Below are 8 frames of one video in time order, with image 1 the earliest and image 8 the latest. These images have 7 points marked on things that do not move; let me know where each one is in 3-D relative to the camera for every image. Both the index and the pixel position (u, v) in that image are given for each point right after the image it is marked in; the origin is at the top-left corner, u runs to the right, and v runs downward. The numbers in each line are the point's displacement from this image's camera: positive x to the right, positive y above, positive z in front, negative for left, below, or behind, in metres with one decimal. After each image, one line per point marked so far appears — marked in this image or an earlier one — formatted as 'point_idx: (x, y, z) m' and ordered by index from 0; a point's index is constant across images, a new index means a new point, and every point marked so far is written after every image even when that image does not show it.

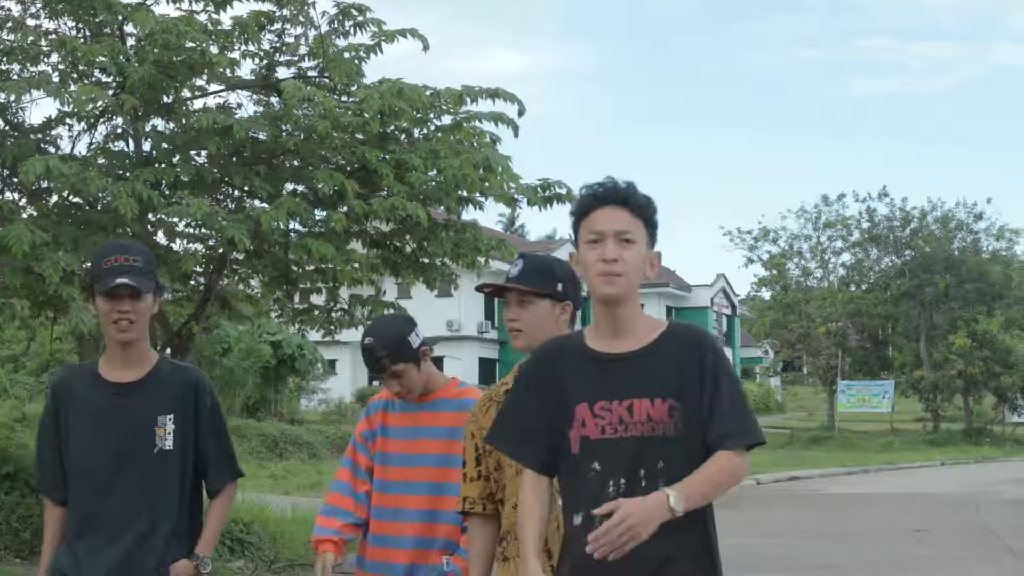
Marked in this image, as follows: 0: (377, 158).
0: (-0.9, +0.9, +7.6) m
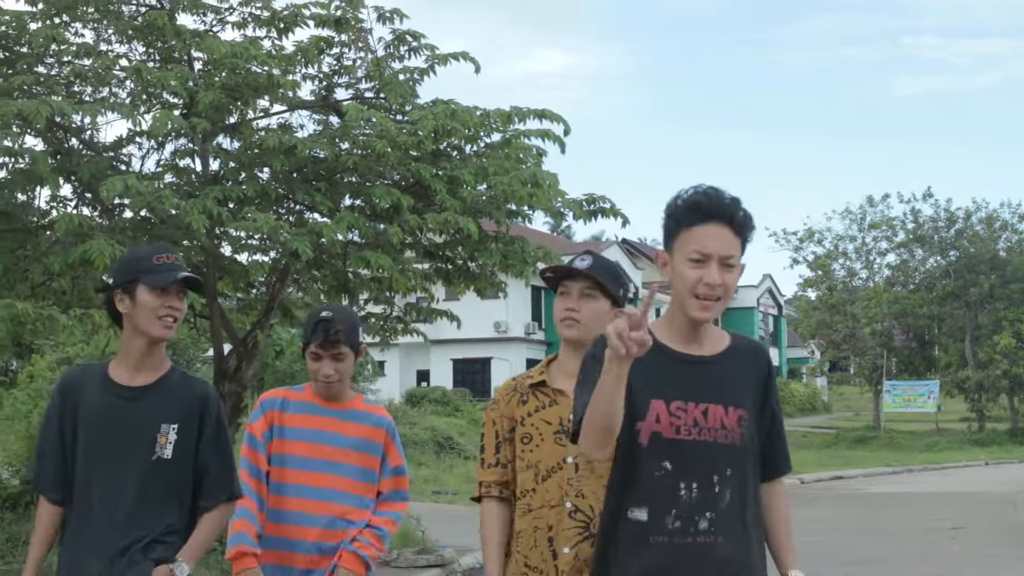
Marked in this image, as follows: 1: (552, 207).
0: (-0.6, +0.8, +8.1) m
1: (+0.3, +0.6, +8.5) m
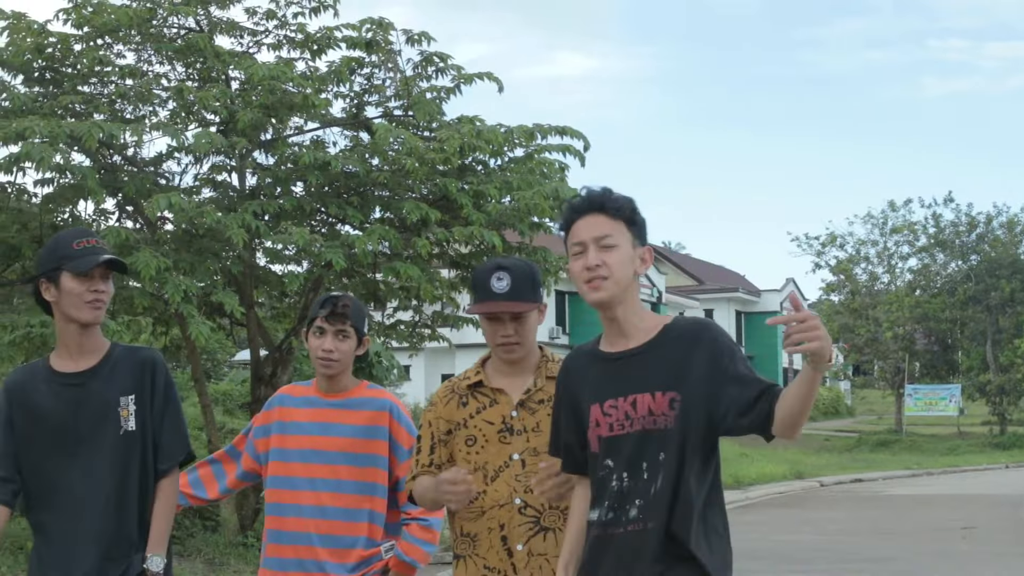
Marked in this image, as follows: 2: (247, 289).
0: (-0.4, +0.7, +8.4) m
1: (+0.5, +0.5, +8.9) m
2: (-2.1, 0.0, +8.8) m
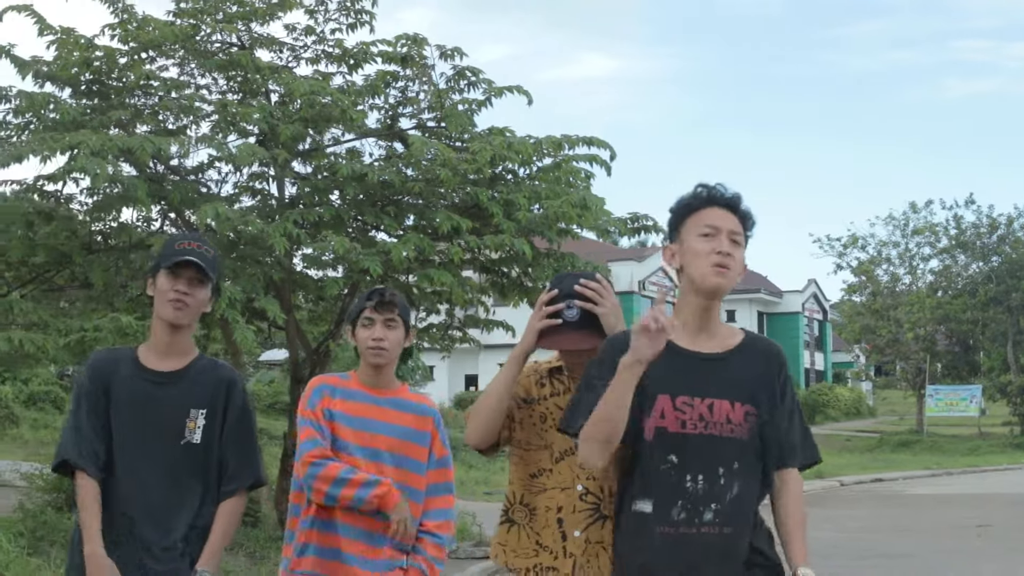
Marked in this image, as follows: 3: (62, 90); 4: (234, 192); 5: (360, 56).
0: (-0.2, +0.7, +8.8) m
1: (+0.7, +0.5, +9.2) m
2: (-1.8, 0.0, +9.2) m
3: (-3.7, +1.6, +9.3) m
4: (-2.2, +0.8, +8.9) m
5: (-1.2, +1.8, +8.7) m
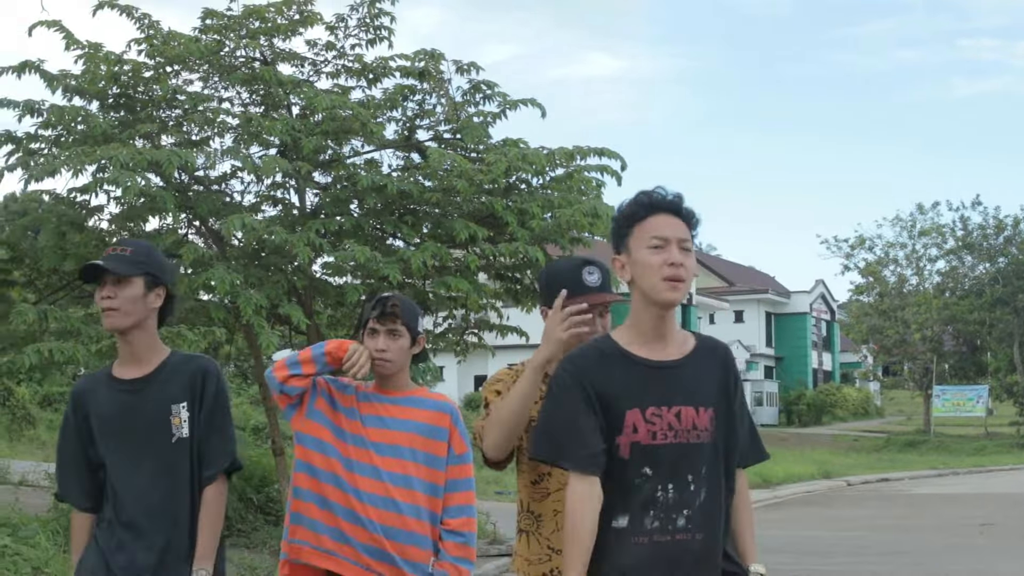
0: (-0.1, +0.7, +9.1) m
1: (+0.8, +0.5, +9.5) m
2: (-1.7, -0.1, +9.5) m
3: (-3.6, +1.6, +9.7) m
4: (-2.1, +0.7, +9.2) m
5: (-1.1, +1.7, +9.0) m
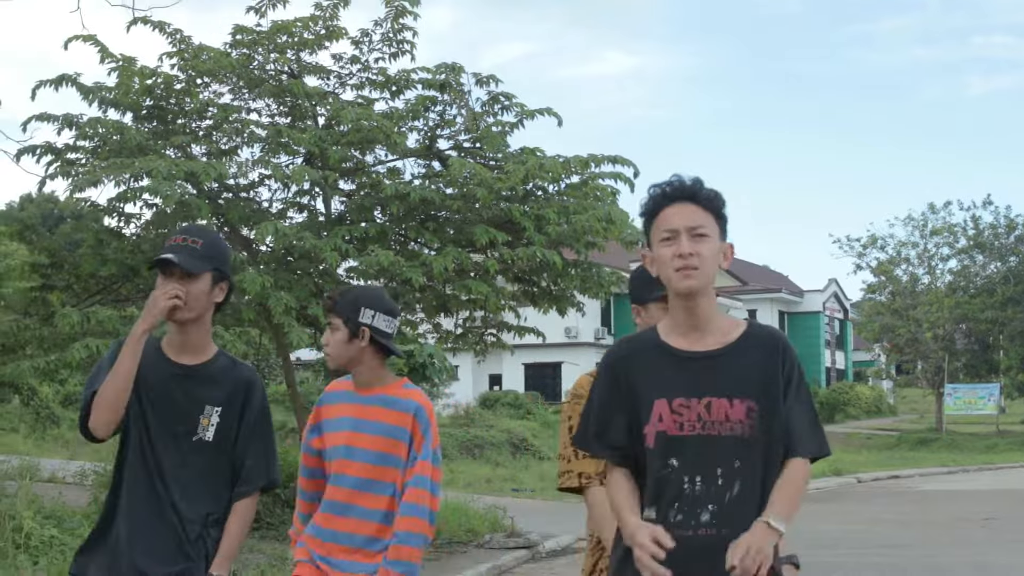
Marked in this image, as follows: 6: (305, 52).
0: (+0.1, +0.6, +9.4) m
1: (+1.0, +0.4, +9.8) m
2: (-1.6, -0.1, +9.9) m
3: (-3.5, +1.6, +10.1) m
4: (-1.9, +0.7, +9.6) m
5: (-0.9, +1.7, +9.4) m
6: (-1.8, +2.1, +9.9) m
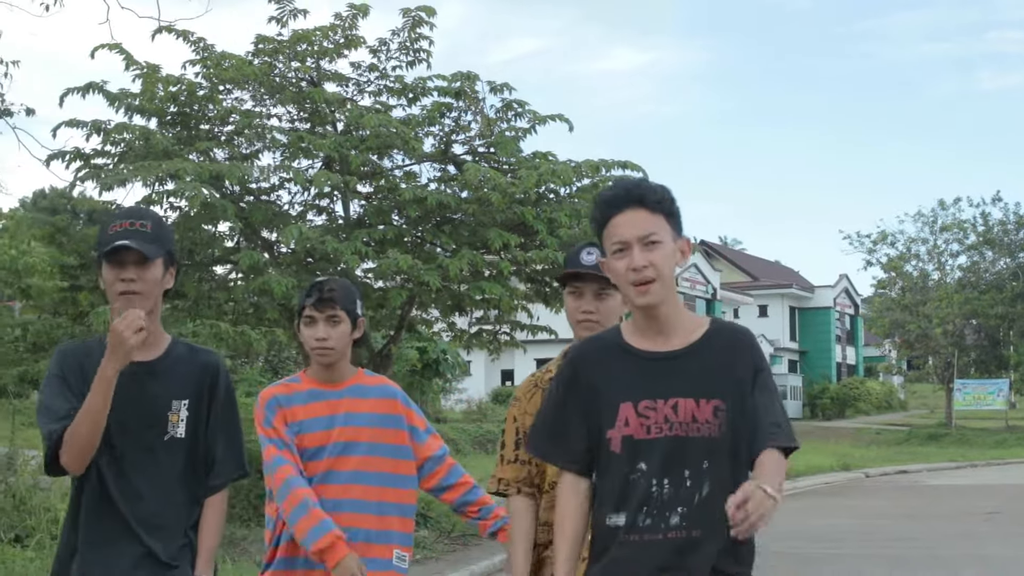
0: (+0.2, +0.6, +9.7) m
1: (+1.1, +0.4, +10.1) m
2: (-1.5, -0.1, +10.2) m
3: (-3.4, +1.5, +10.4) m
4: (-1.8, +0.7, +9.9) m
5: (-0.8, +1.7, +9.7) m
6: (-1.7, +2.1, +10.3) m
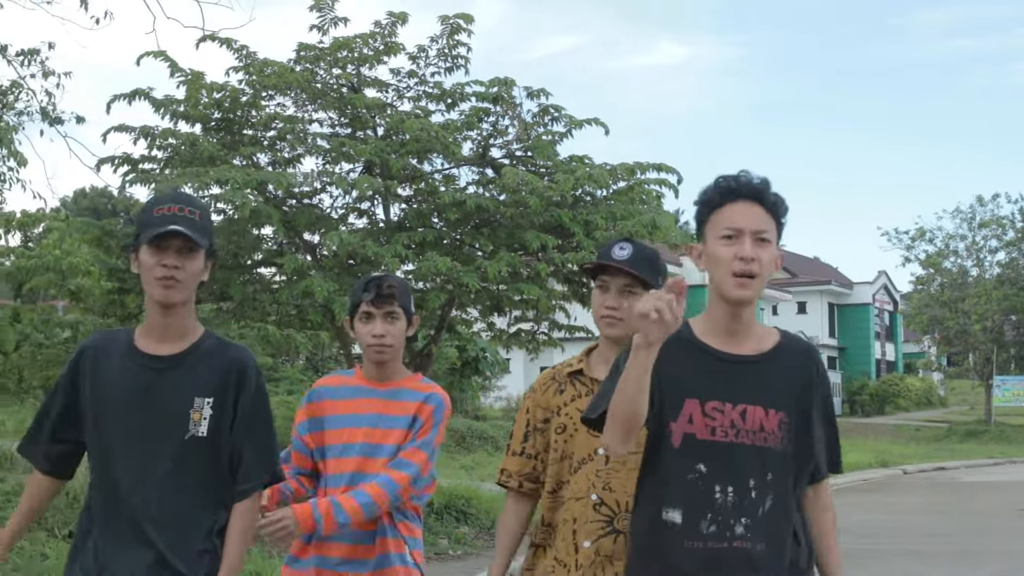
0: (+0.5, +0.6, +9.9) m
1: (+1.4, +0.4, +10.3) m
2: (-1.1, -0.1, +10.4) m
3: (-3.0, +1.5, +10.7) m
4: (-1.5, +0.7, +10.2) m
5: (-0.5, +1.7, +9.9) m
6: (-1.4, +2.1, +10.5) m
